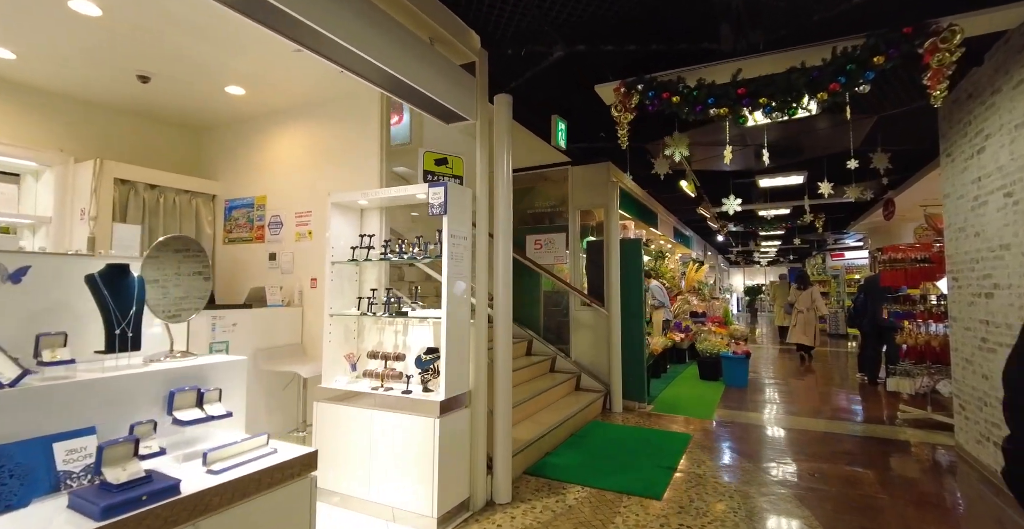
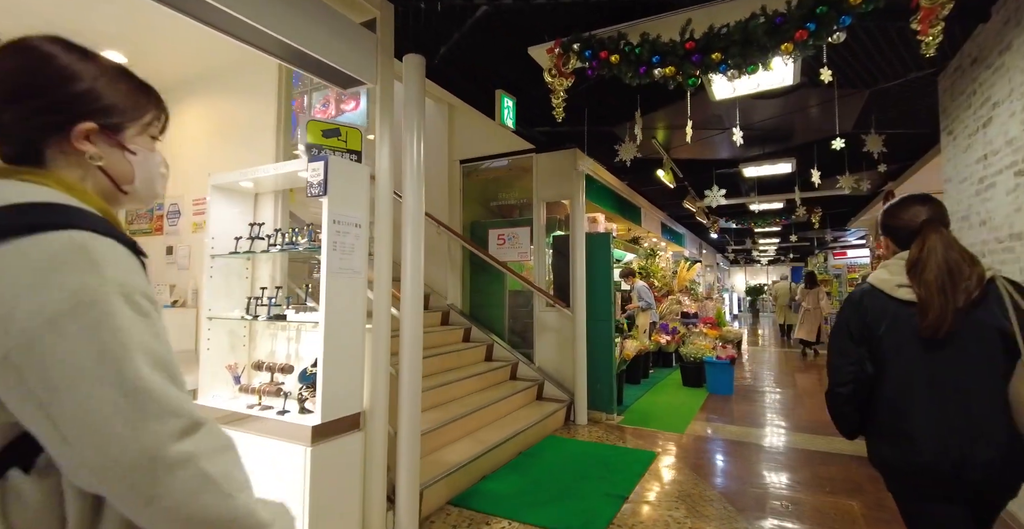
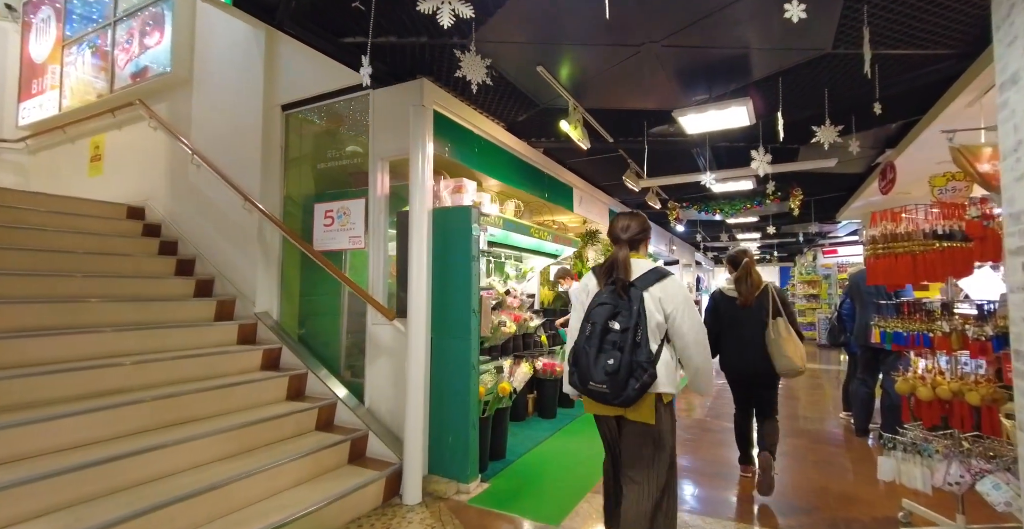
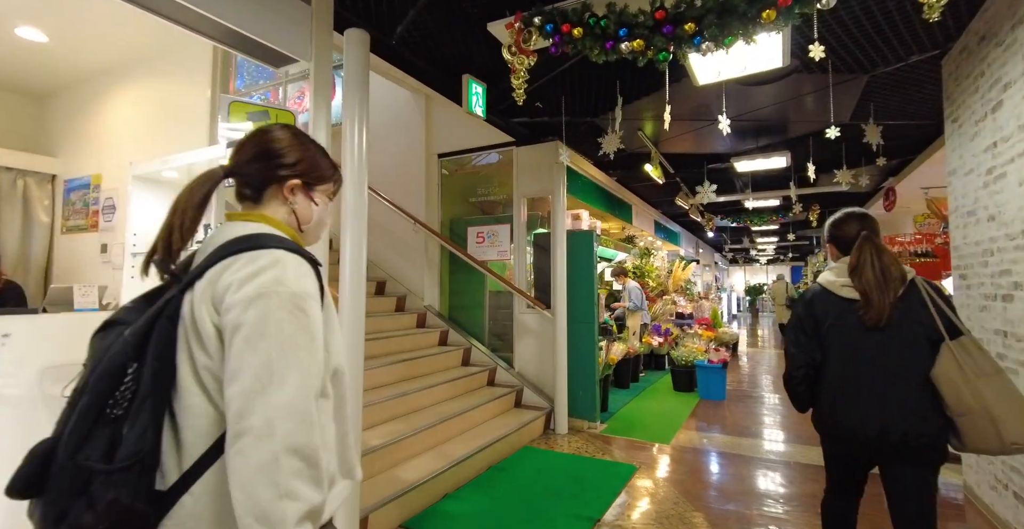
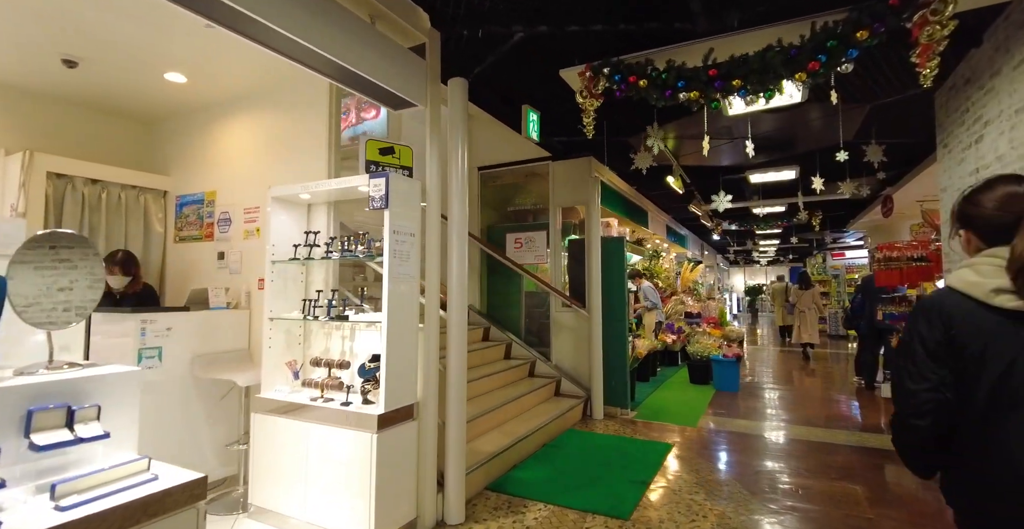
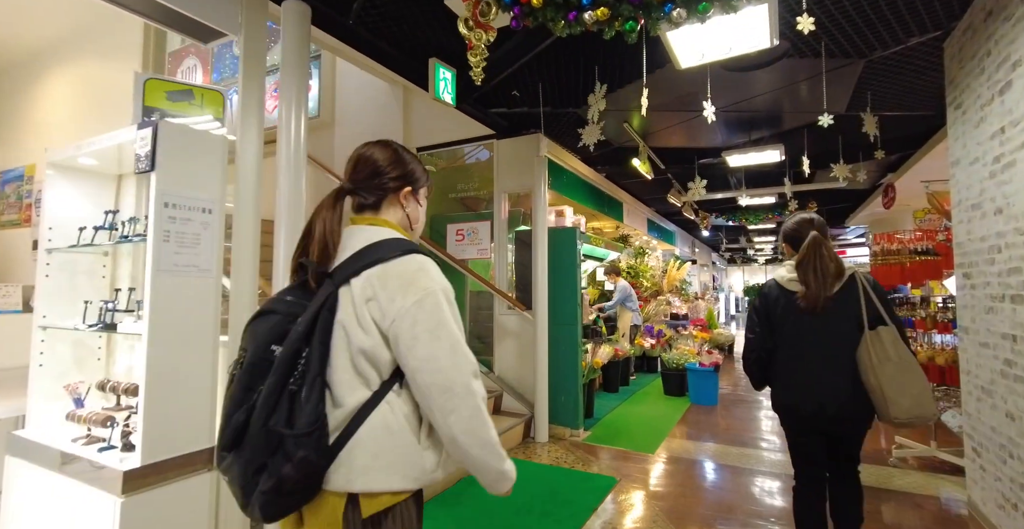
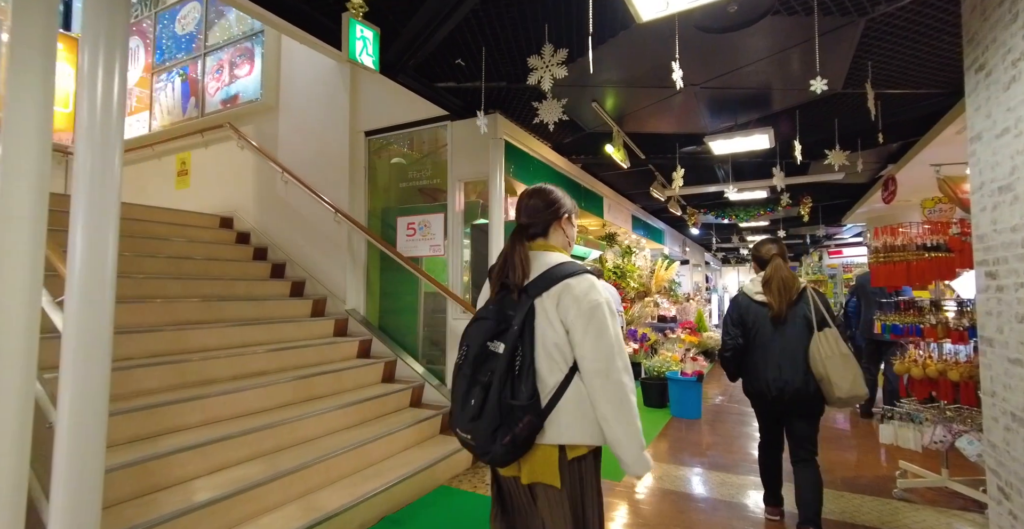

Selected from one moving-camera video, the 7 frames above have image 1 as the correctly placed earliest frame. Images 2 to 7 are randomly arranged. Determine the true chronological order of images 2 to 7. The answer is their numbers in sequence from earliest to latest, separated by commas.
5, 2, 4, 6, 7, 3
